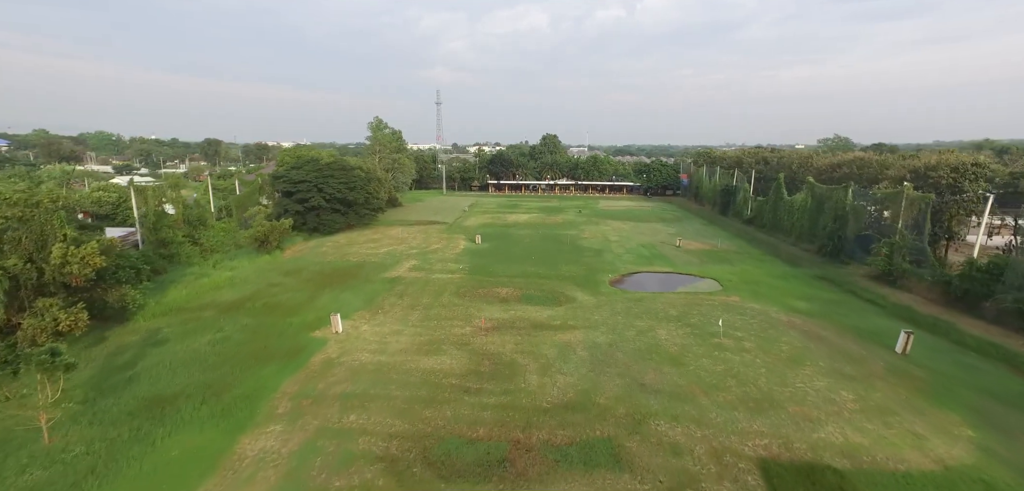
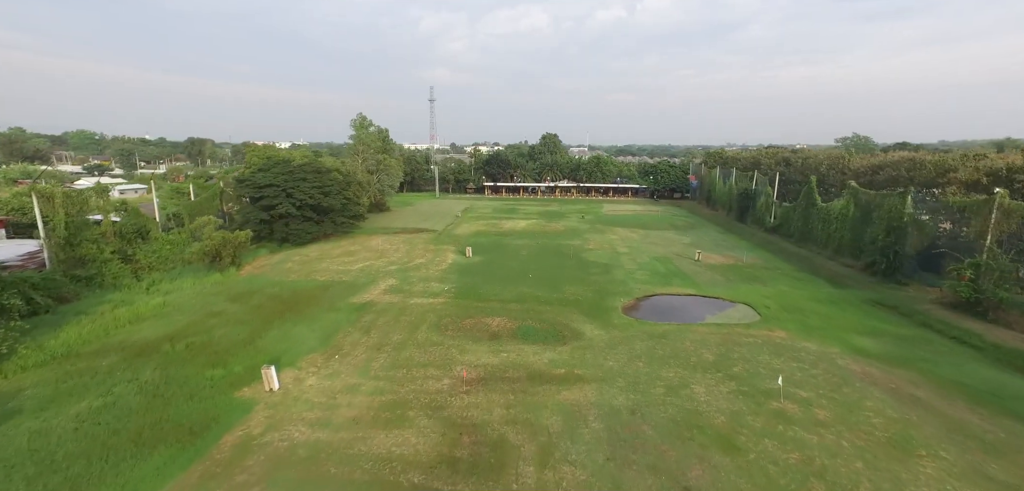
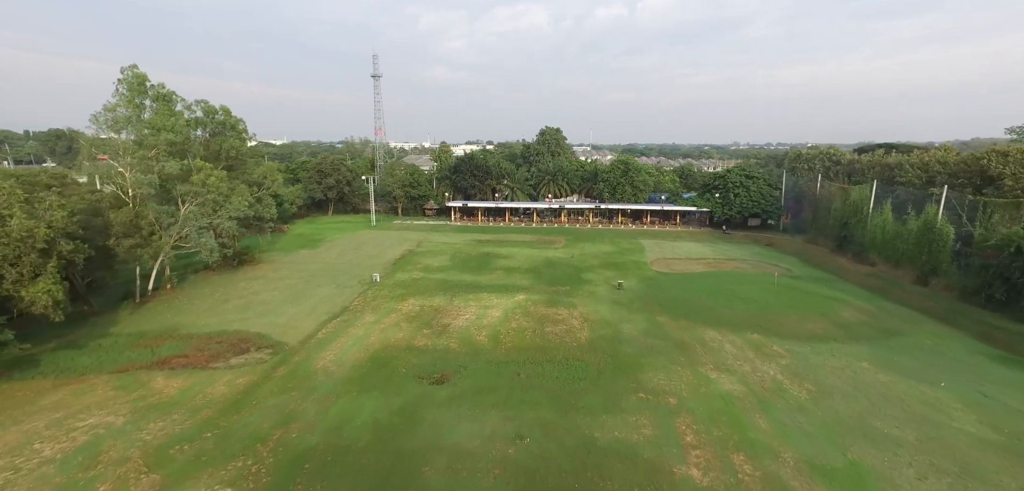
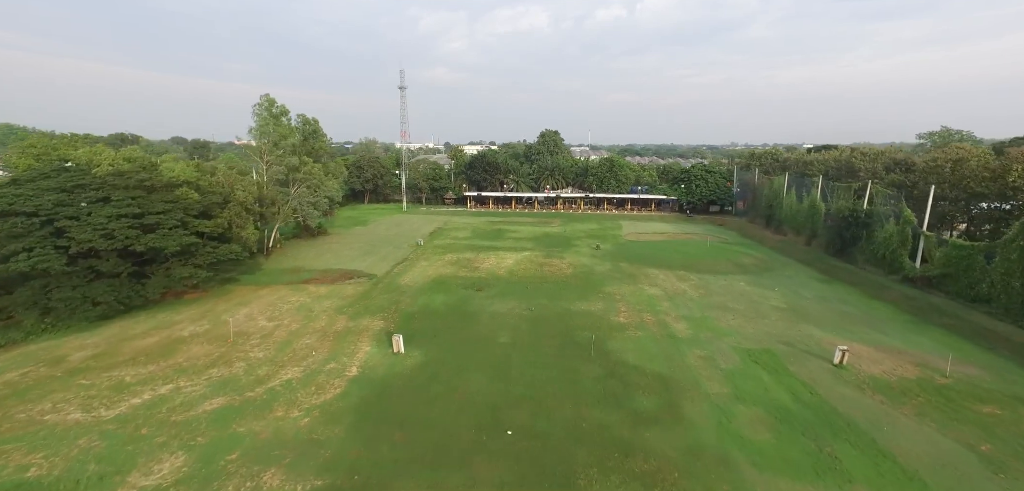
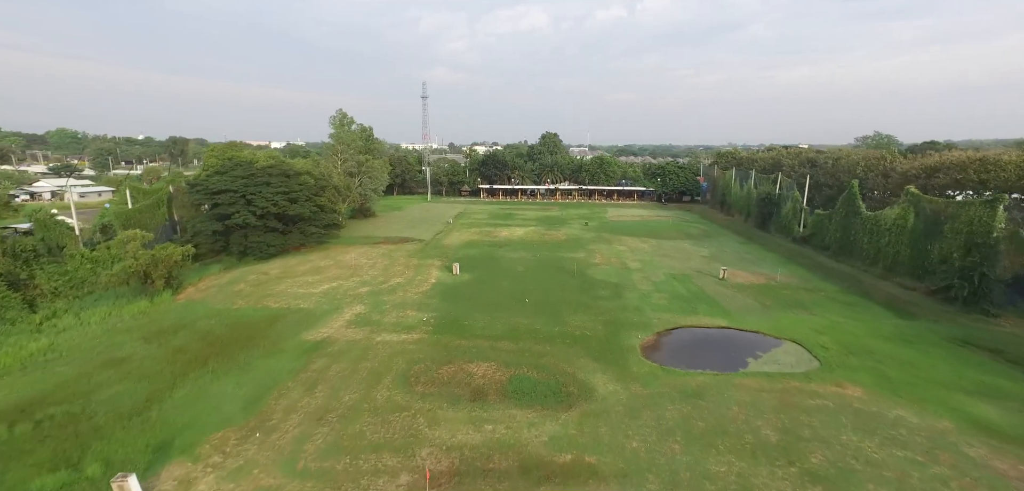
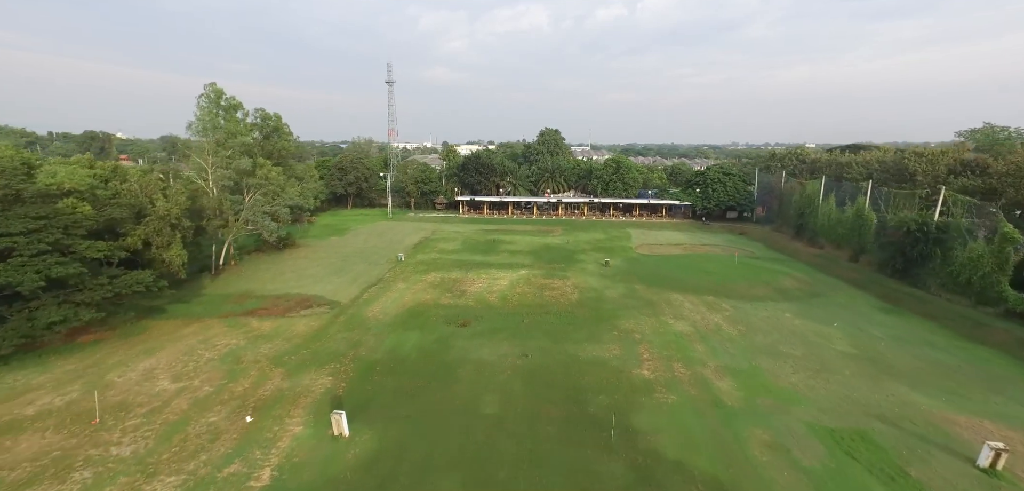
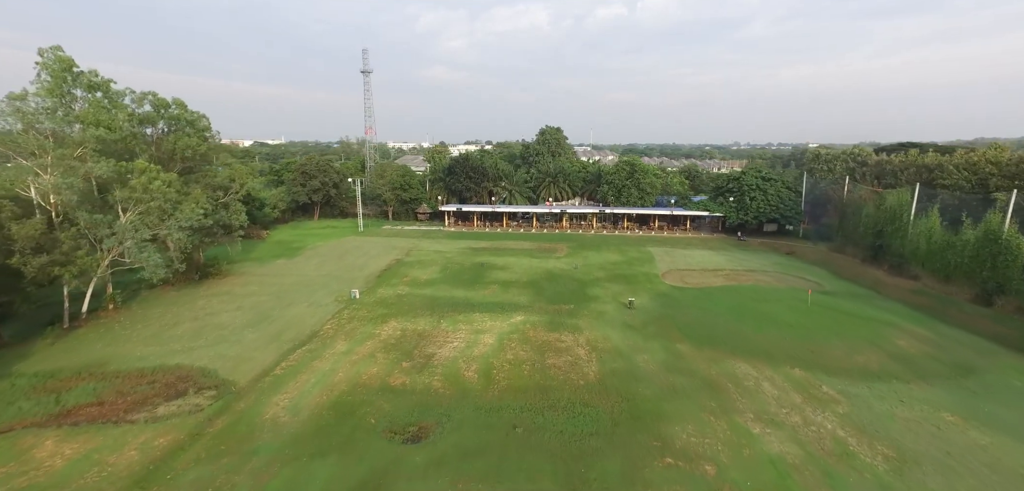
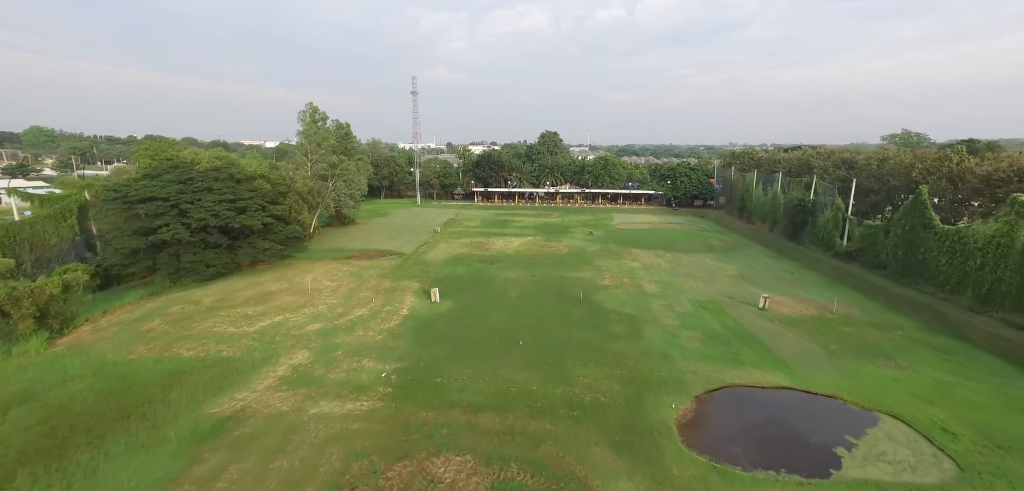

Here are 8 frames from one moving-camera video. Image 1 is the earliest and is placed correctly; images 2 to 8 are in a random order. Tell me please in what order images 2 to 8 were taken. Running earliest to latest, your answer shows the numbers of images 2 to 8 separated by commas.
2, 5, 8, 4, 6, 3, 7
